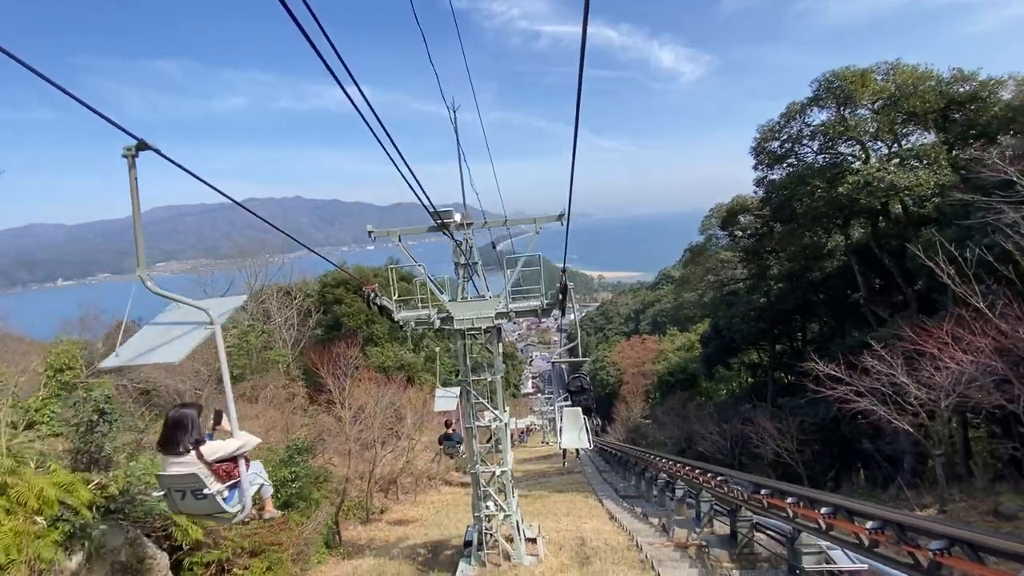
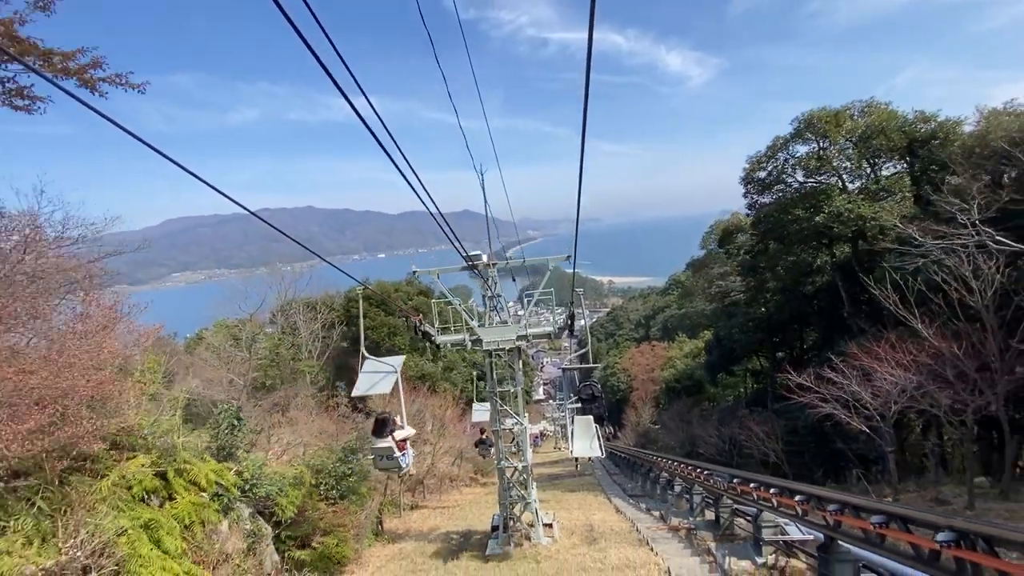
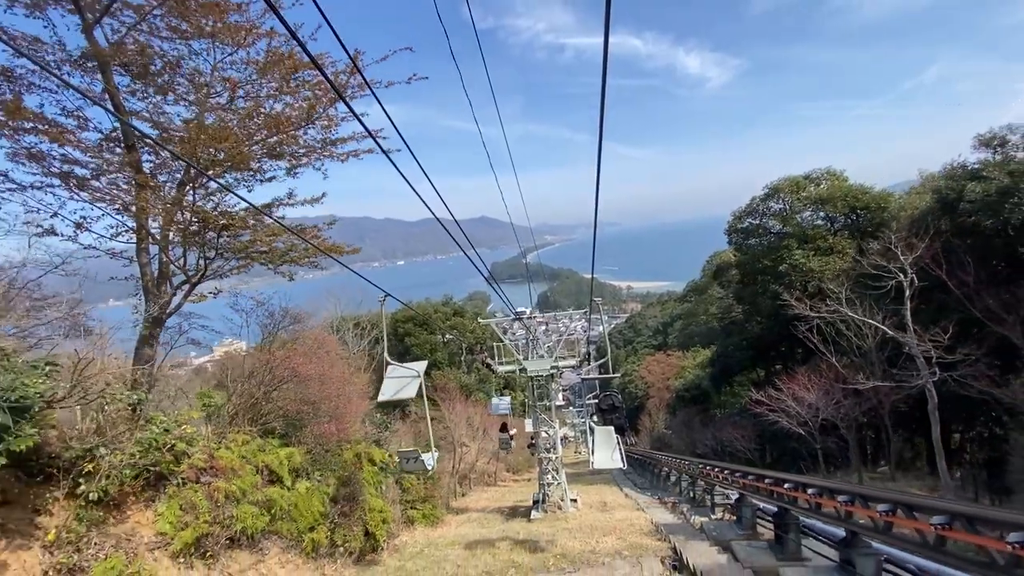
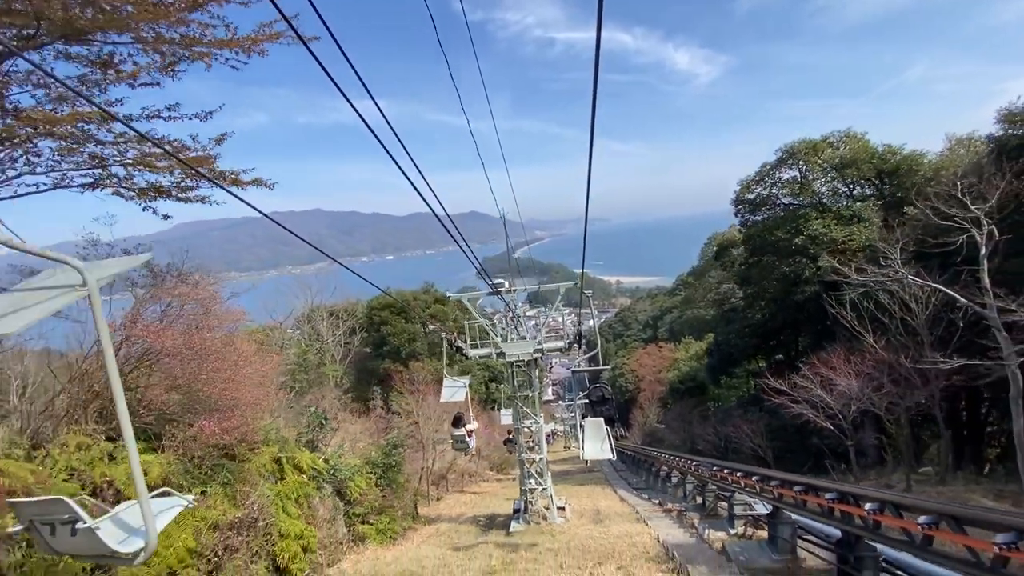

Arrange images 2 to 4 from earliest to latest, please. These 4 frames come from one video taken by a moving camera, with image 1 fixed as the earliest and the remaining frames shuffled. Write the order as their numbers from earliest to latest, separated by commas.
2, 4, 3
